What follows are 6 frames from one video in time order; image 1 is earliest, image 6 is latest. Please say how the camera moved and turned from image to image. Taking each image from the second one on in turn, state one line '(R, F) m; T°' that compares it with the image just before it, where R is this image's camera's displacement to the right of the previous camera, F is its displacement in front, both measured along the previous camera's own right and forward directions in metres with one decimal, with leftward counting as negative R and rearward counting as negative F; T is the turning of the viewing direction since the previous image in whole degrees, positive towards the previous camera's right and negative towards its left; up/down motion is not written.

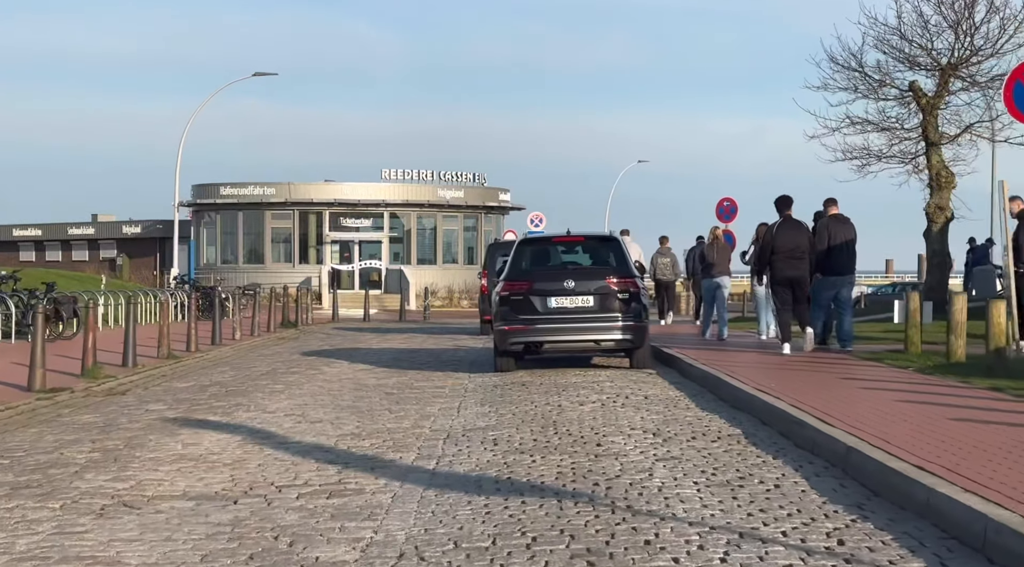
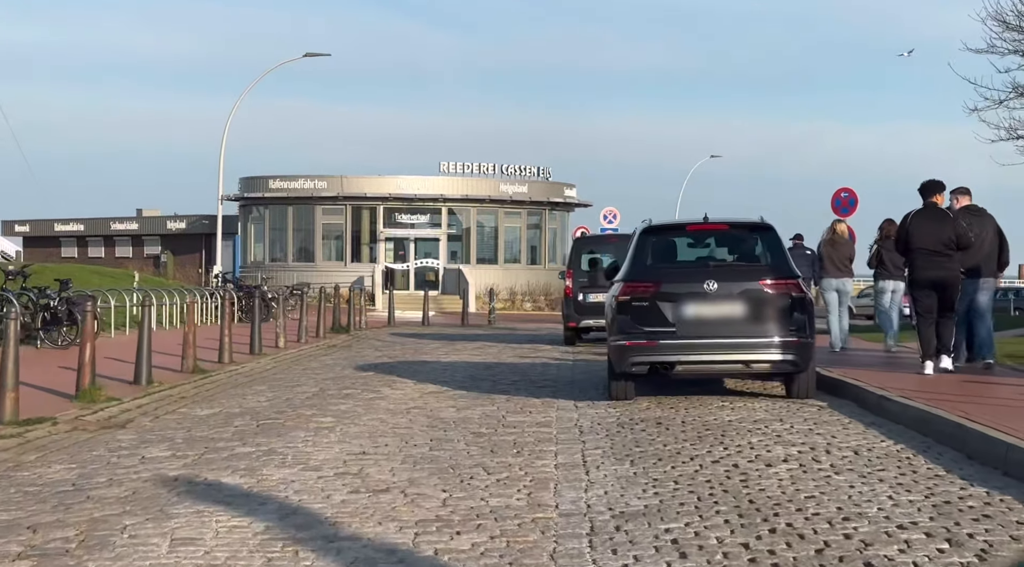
(-0.7, +4.2) m; -2°
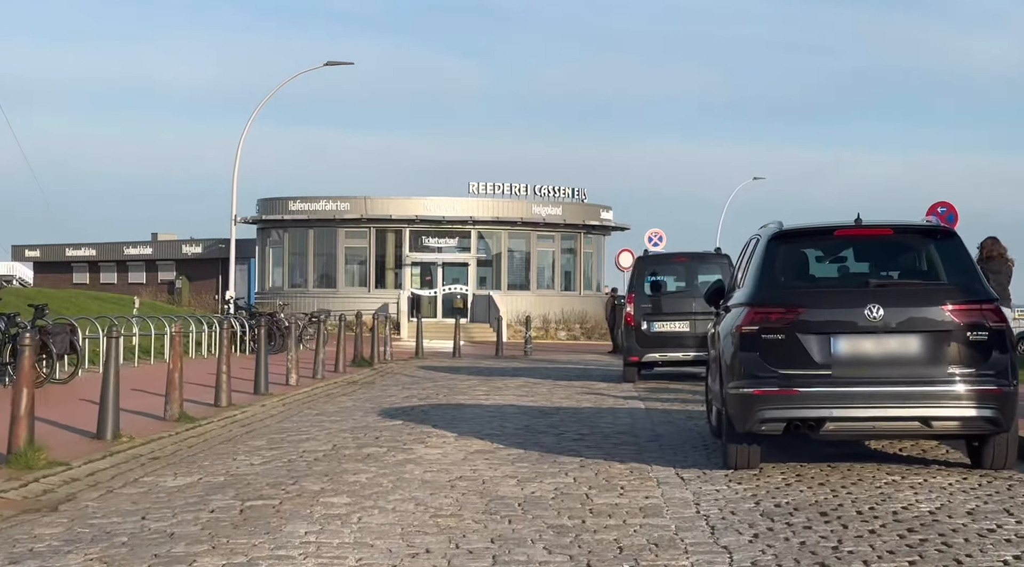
(-0.4, +3.7) m; -1°
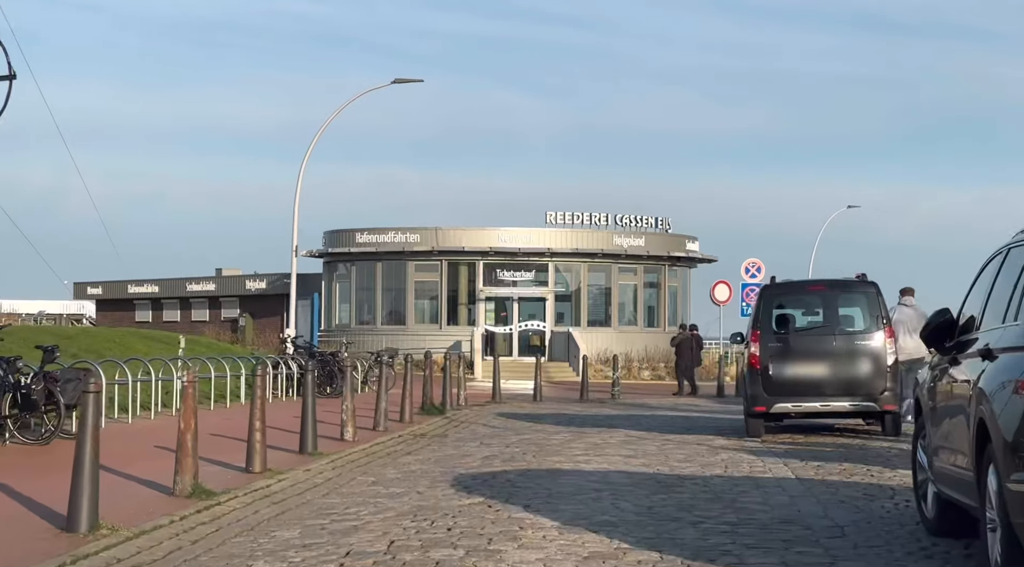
(-0.3, +3.6) m; -3°
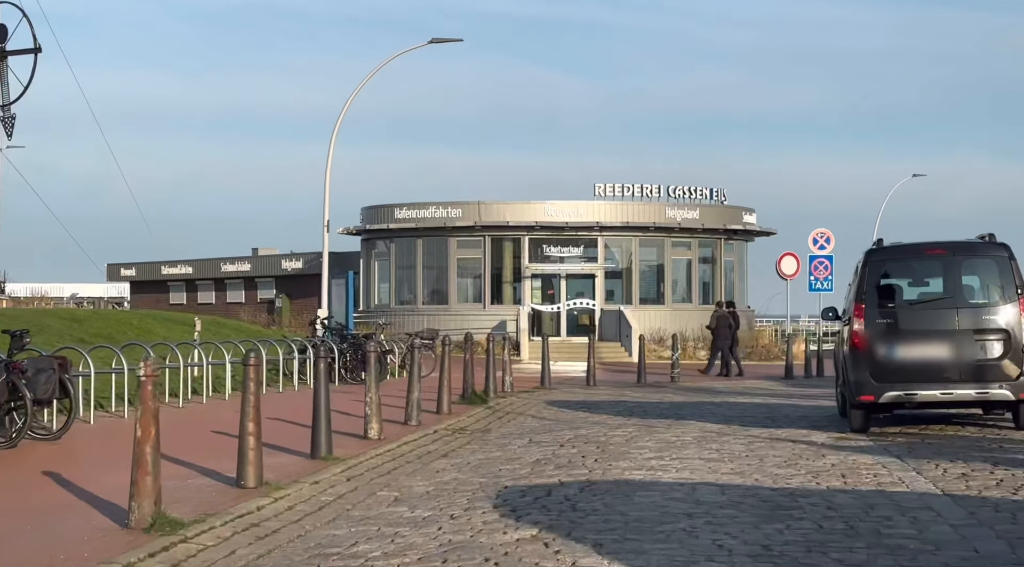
(-0.1, +2.9) m; -2°
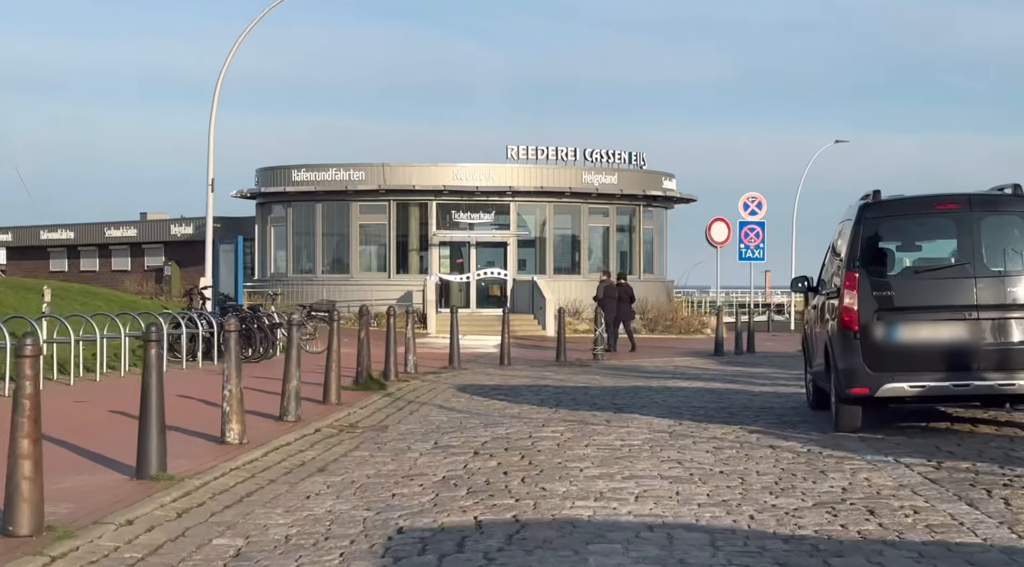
(+0.1, +3.3) m; +4°
